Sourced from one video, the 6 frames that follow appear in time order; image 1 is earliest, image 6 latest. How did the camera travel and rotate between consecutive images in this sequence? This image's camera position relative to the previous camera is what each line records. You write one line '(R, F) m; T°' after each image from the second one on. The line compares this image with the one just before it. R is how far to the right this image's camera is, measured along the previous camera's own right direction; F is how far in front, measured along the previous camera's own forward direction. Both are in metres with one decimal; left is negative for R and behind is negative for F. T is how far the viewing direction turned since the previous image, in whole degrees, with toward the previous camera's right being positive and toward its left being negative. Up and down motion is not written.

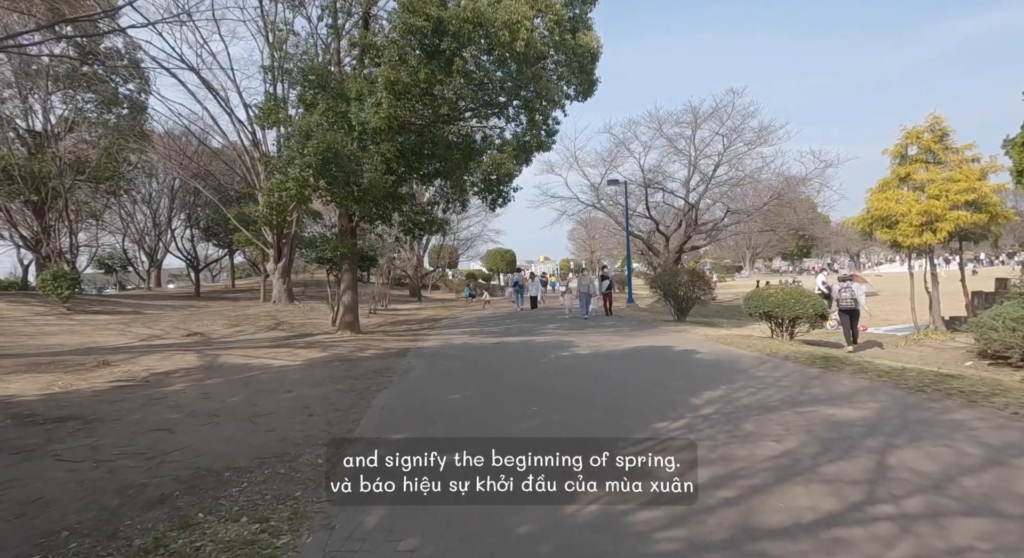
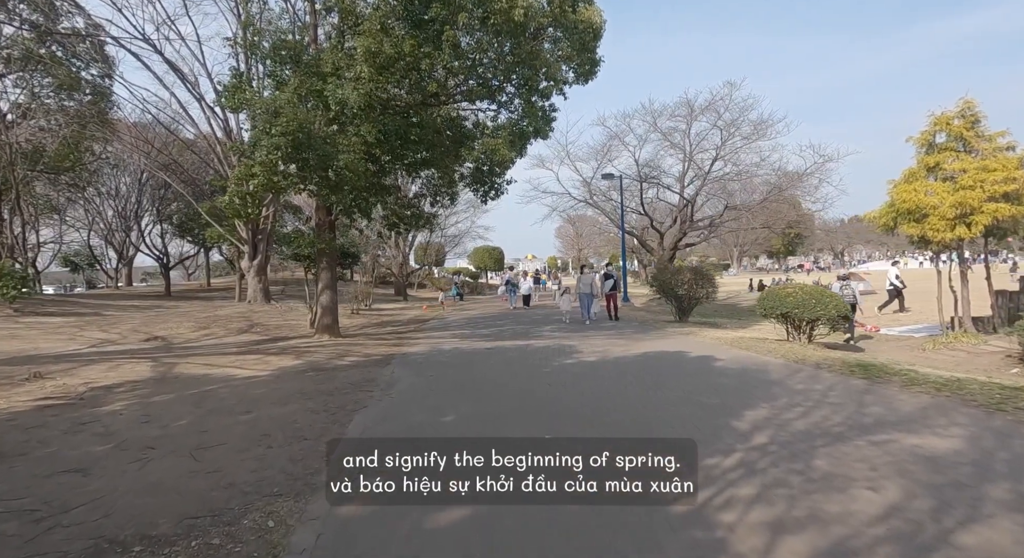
(-0.2, +1.2) m; +1°
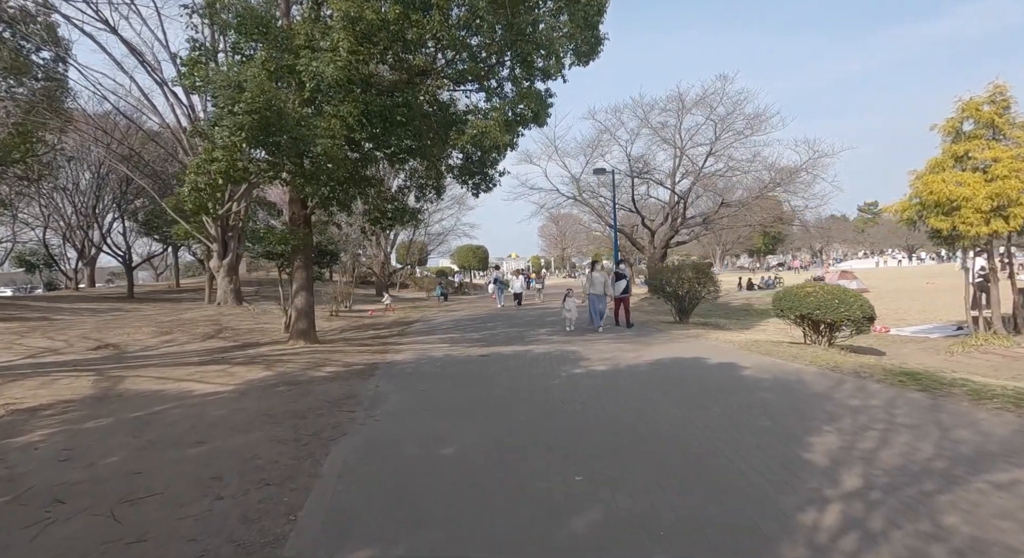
(-0.3, +1.2) m; +2°
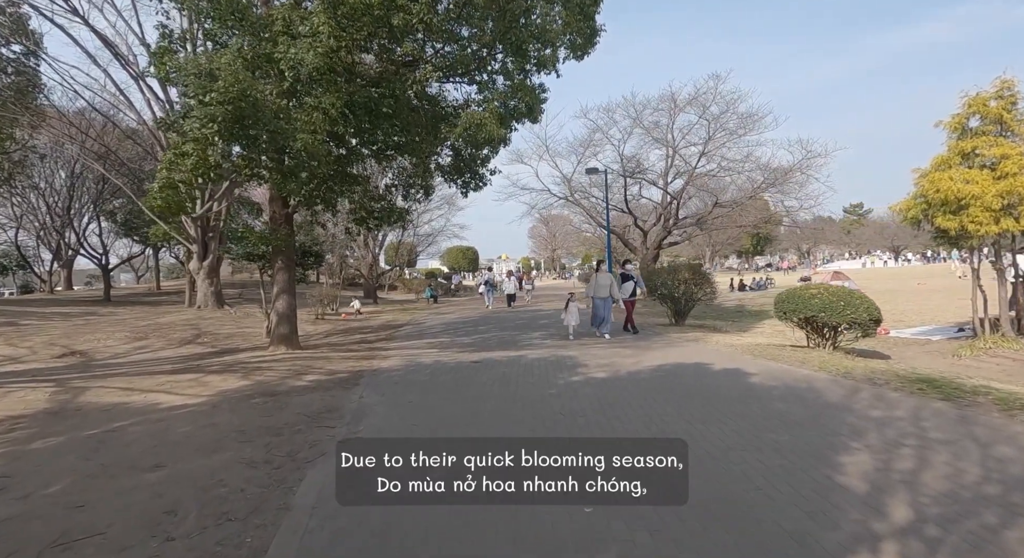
(-0.1, +0.5) m; +1°
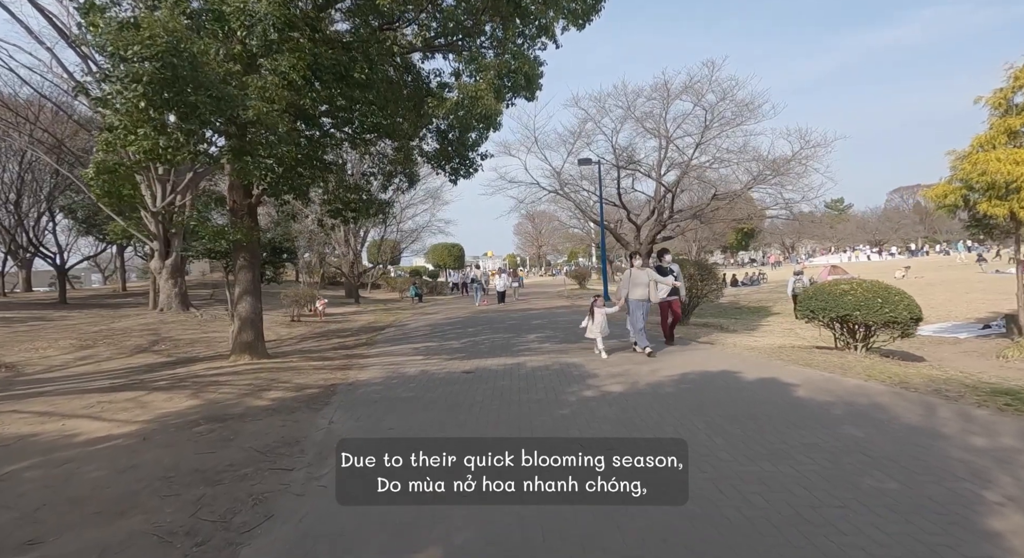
(-0.2, +1.4) m; +1°
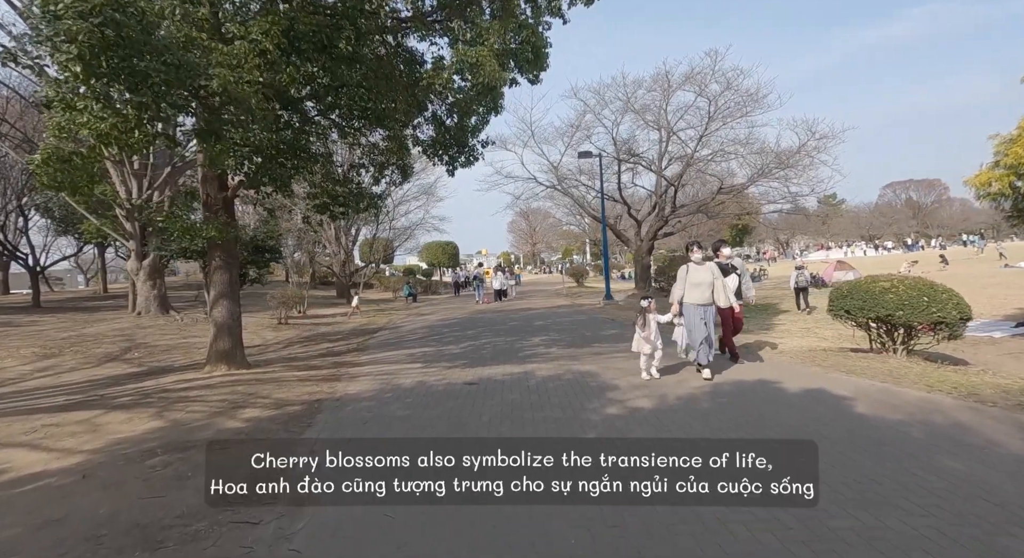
(-0.2, +1.0) m; +1°
